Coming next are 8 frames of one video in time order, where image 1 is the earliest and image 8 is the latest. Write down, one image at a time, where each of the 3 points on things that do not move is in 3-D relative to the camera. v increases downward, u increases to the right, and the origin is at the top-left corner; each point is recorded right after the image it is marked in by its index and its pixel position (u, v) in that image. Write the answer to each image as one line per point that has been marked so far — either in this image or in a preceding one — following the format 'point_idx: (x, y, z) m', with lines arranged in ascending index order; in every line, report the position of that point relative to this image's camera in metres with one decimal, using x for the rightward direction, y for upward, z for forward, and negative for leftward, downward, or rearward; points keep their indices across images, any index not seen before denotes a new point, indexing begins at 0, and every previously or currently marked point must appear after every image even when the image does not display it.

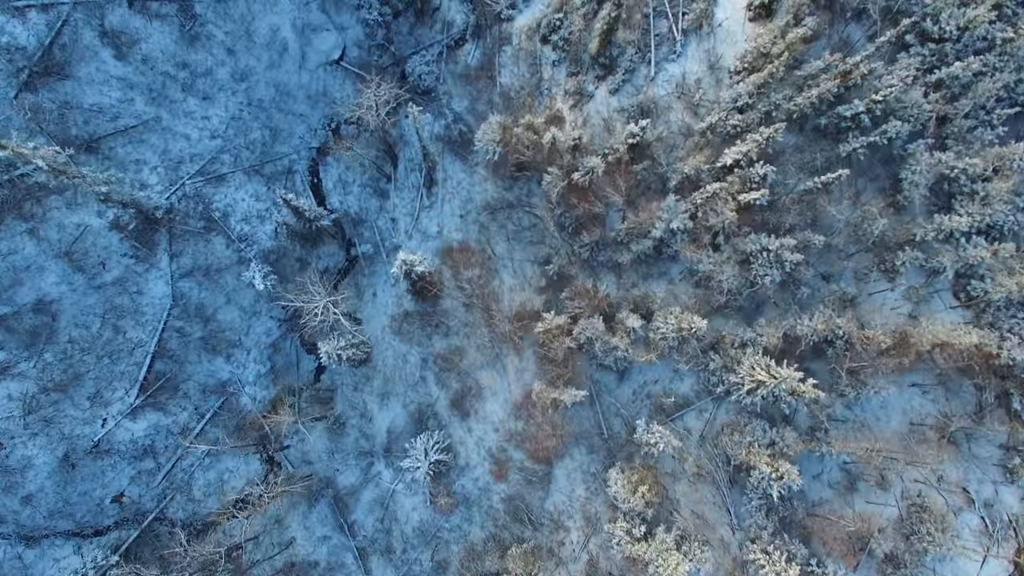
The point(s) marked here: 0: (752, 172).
0: (+5.6, +2.7, +16.3) m
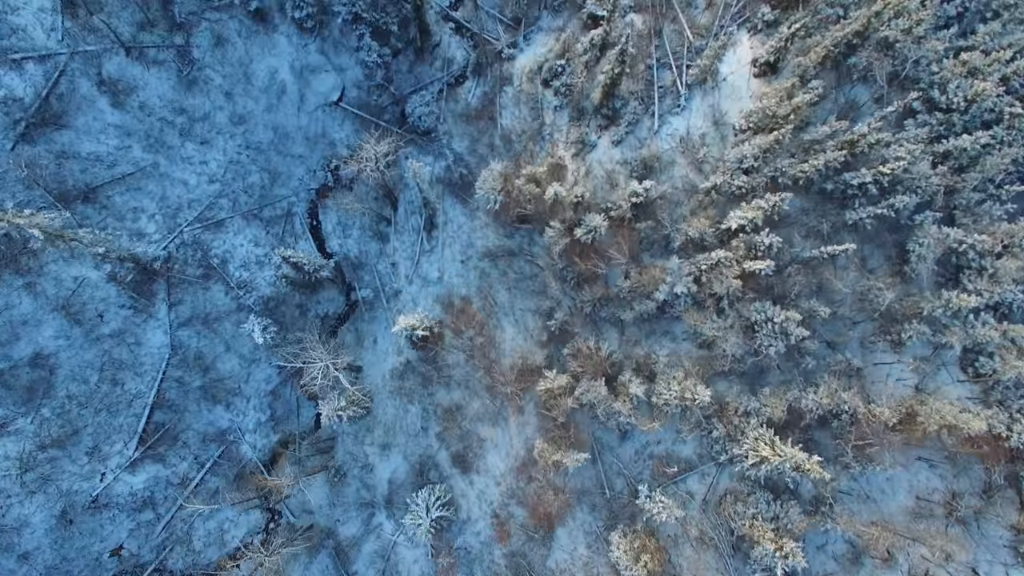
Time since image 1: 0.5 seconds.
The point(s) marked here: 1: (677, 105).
0: (+5.6, +1.1, +16.1) m
1: (+4.5, +4.9, +18.9) m
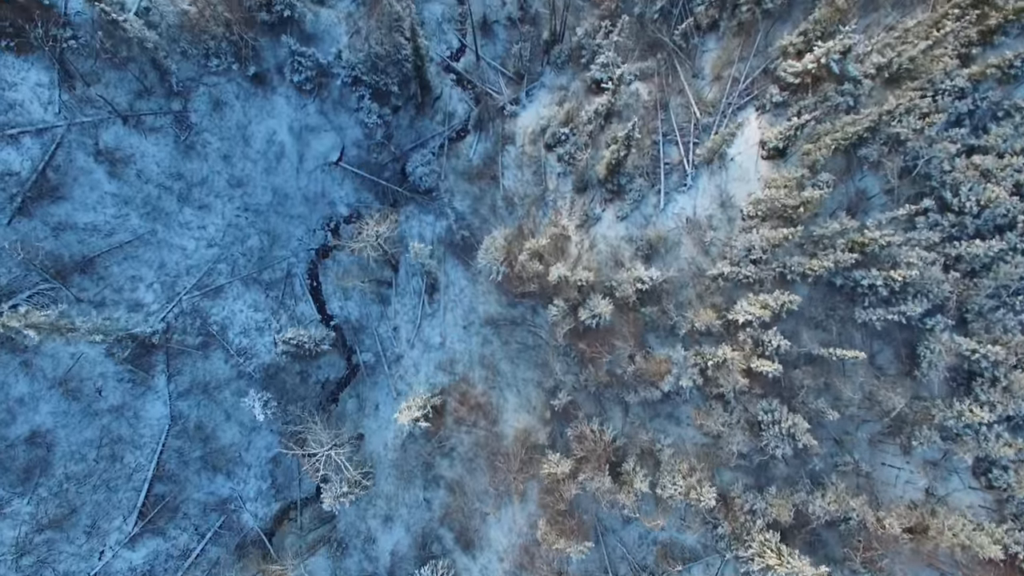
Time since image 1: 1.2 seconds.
0: (+5.7, -1.1, +15.8) m
1: (+4.6, +2.8, +18.6) m
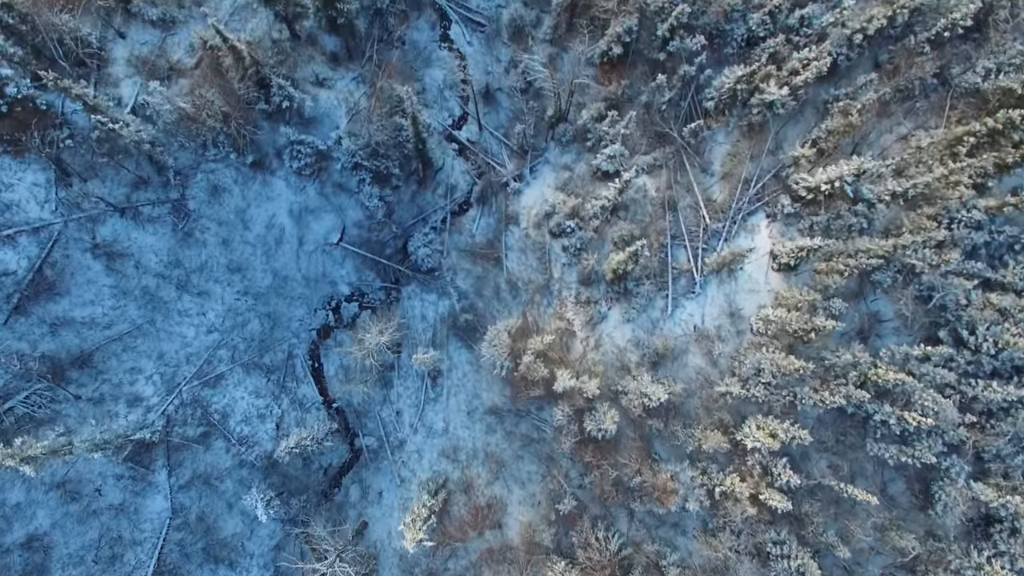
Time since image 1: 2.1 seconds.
0: (+5.8, -3.9, +15.5) m
1: (+4.7, 0.0, +18.2) m
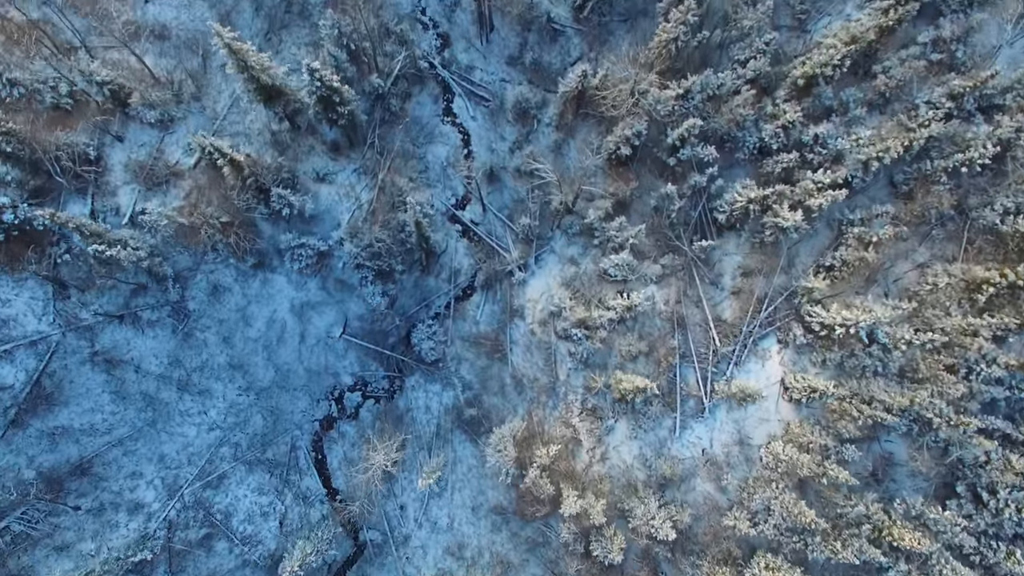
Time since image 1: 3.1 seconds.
0: (+6.0, -7.1, +15.3) m
1: (+4.8, -3.2, +17.9) m
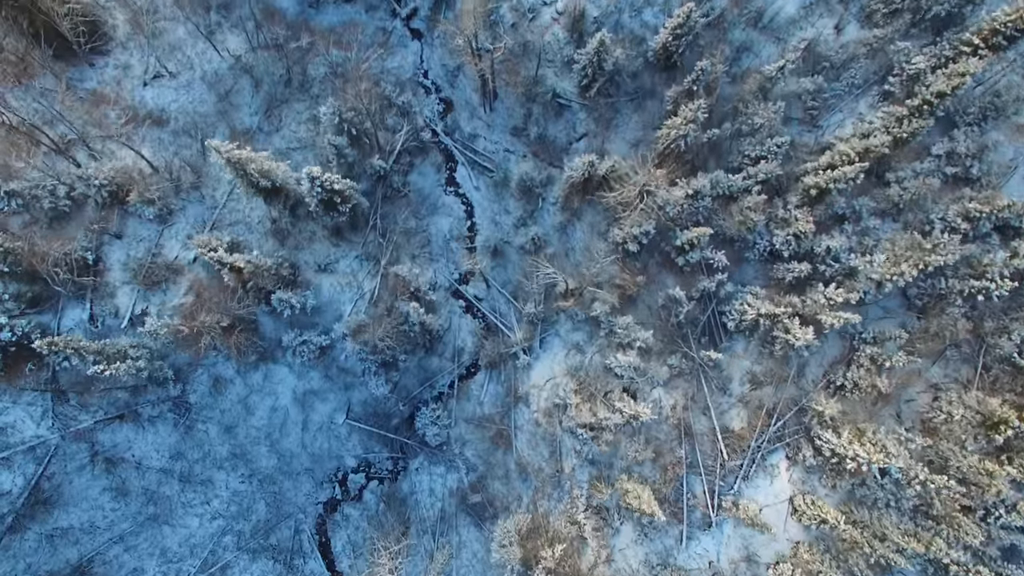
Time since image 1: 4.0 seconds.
0: (+6.1, -10.0, +15.1) m
1: (+5.0, -6.0, +17.6) m
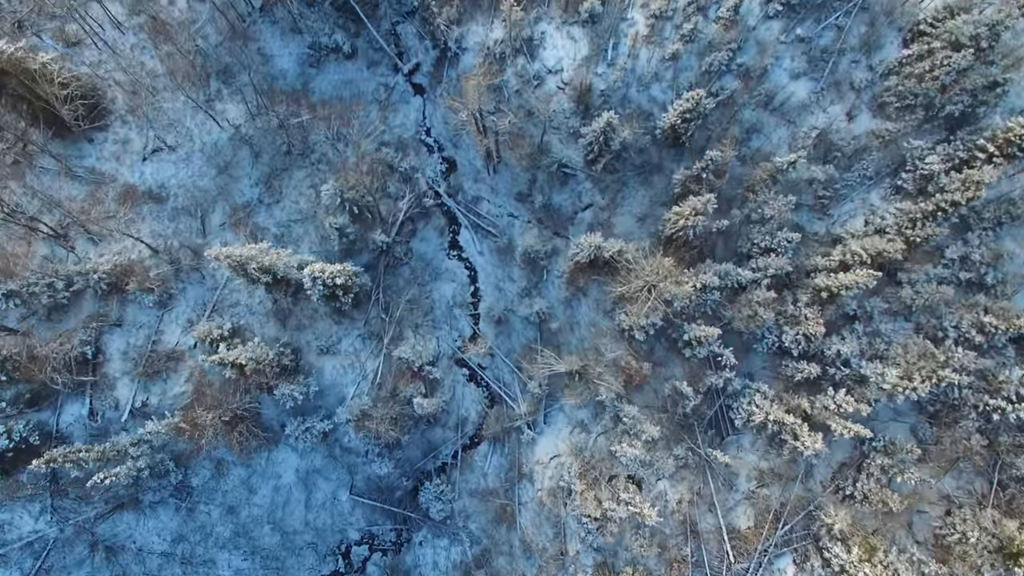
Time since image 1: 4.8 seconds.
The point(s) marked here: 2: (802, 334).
0: (+6.2, -12.5, +15.1) m
1: (+5.1, -8.5, +17.5) m
2: (+7.1, -1.2, +17.2) m
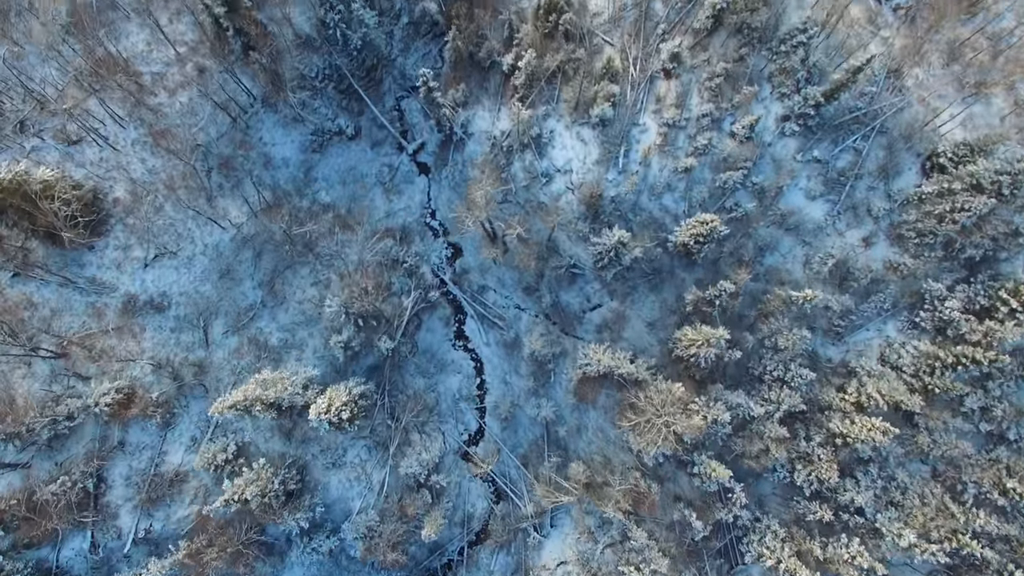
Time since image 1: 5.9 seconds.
0: (+6.4, -16.0, +15.1) m
1: (+5.3, -11.9, +17.4) m
2: (+7.4, -4.7, +17.0) m
